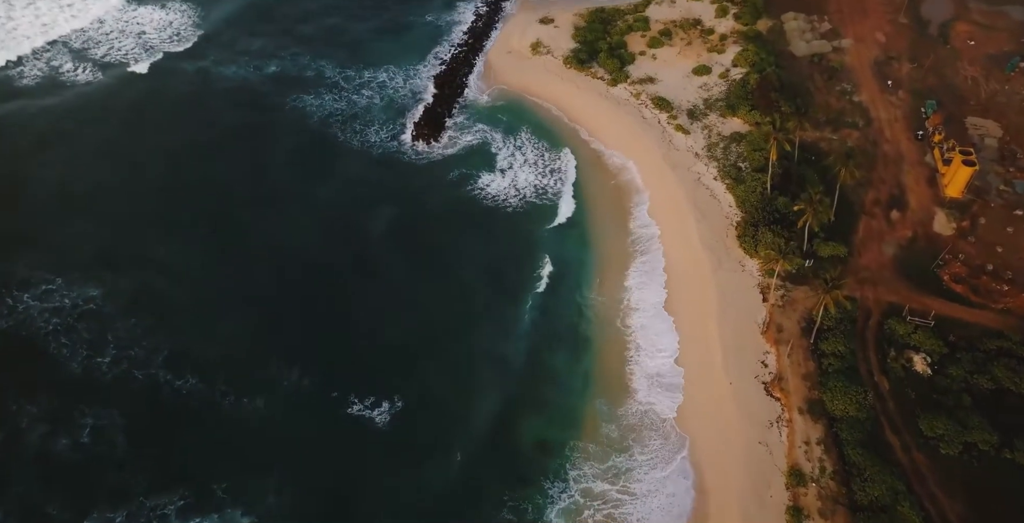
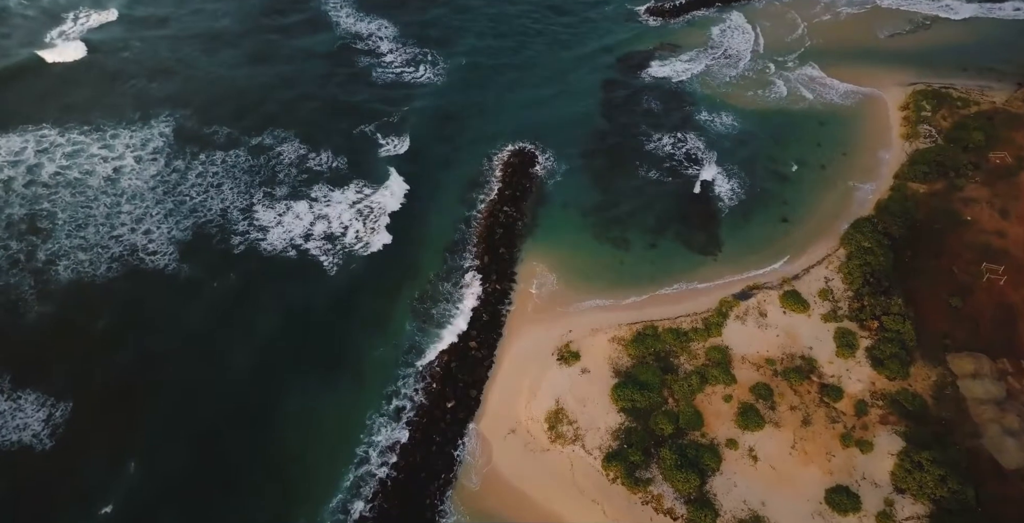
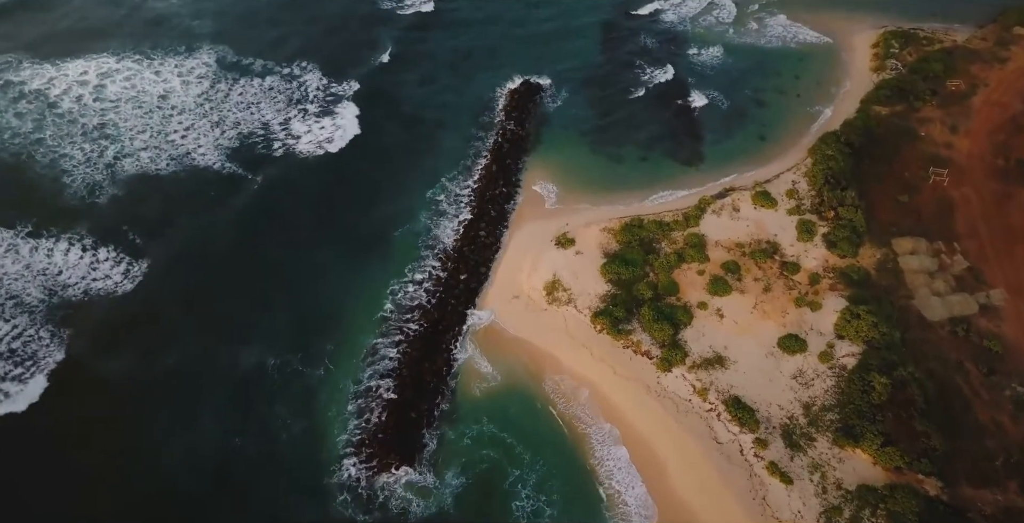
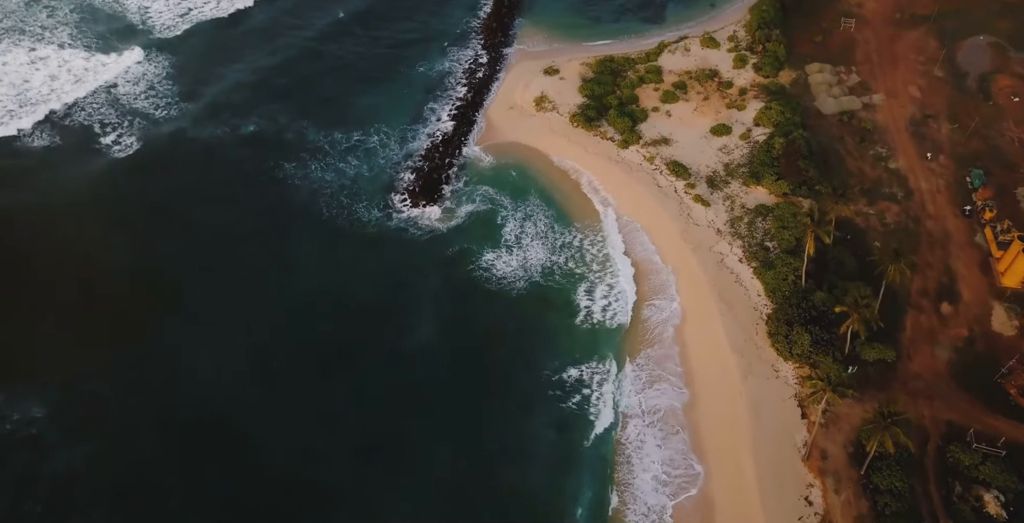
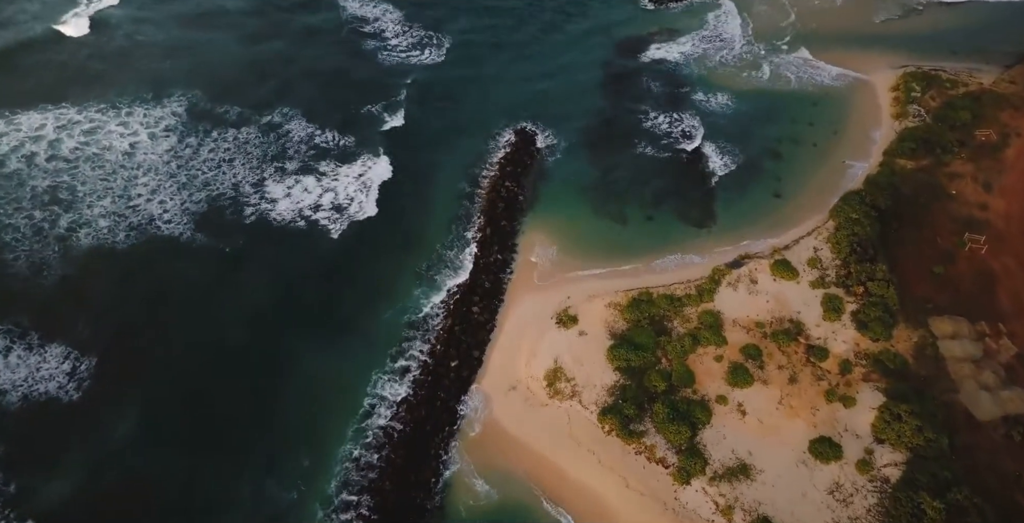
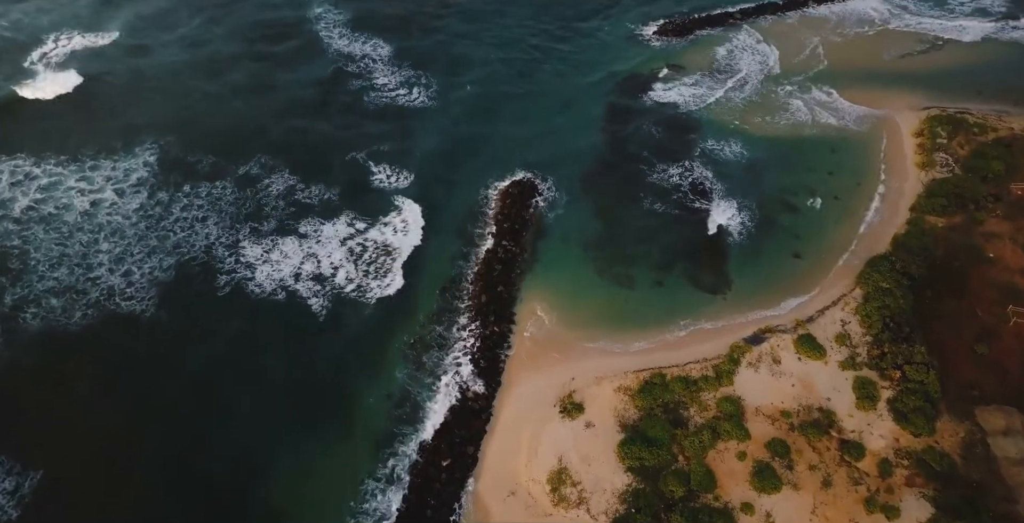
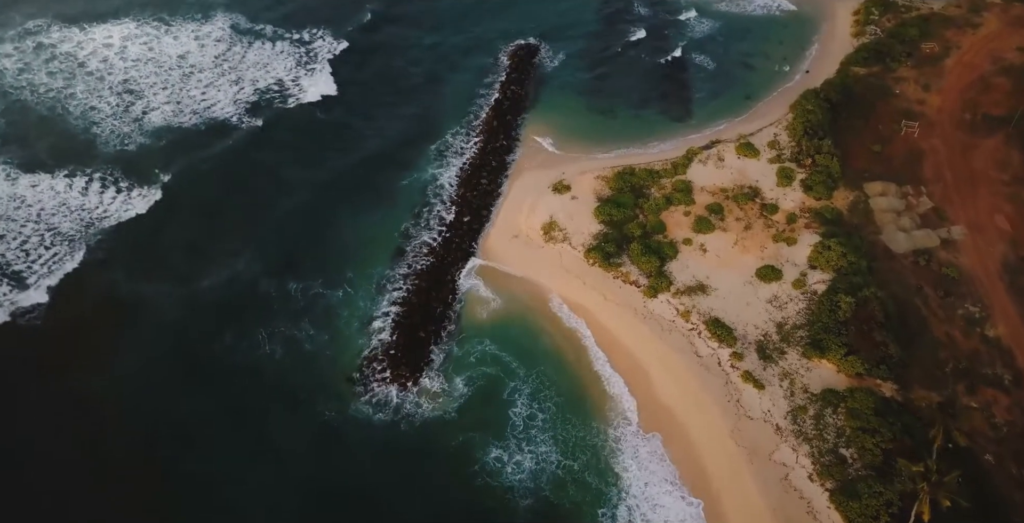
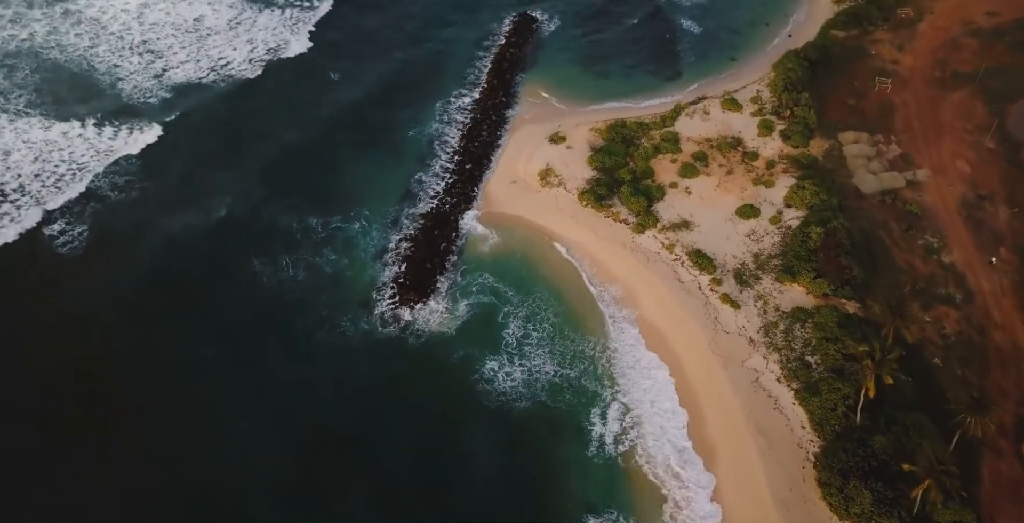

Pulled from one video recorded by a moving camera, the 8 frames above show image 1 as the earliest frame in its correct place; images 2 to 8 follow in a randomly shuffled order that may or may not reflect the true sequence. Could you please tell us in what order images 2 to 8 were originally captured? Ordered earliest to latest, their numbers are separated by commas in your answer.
4, 8, 7, 3, 5, 2, 6
